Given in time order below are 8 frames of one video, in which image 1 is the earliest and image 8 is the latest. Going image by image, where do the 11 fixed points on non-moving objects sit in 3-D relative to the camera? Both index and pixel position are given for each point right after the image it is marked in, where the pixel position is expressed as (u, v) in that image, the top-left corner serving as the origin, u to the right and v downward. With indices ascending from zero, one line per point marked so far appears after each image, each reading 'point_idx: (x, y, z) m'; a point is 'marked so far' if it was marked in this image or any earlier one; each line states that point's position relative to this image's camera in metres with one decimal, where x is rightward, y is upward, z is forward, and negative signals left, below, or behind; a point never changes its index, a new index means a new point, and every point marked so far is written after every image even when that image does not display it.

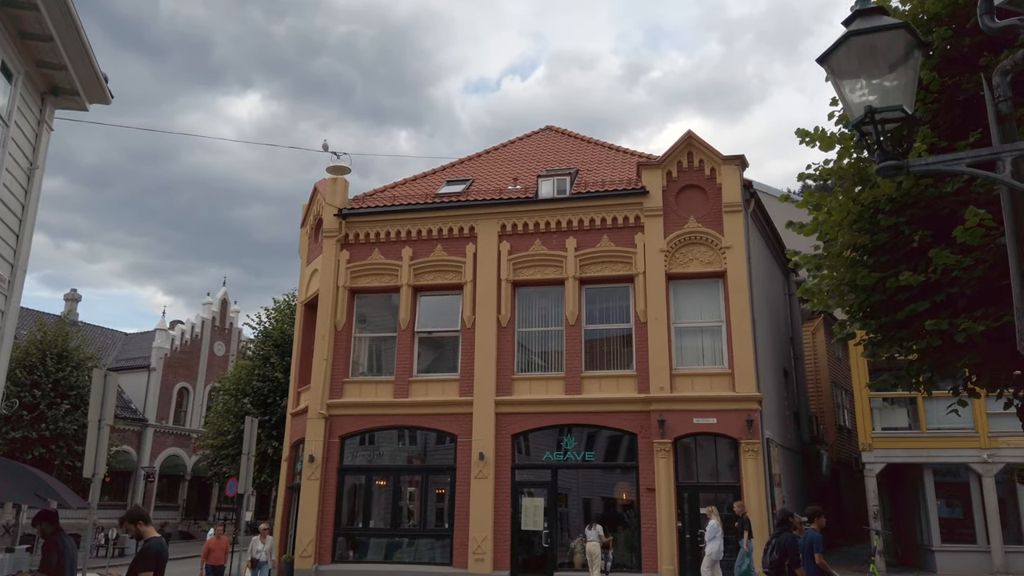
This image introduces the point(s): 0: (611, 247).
0: (+2.2, +0.9, +17.9) m
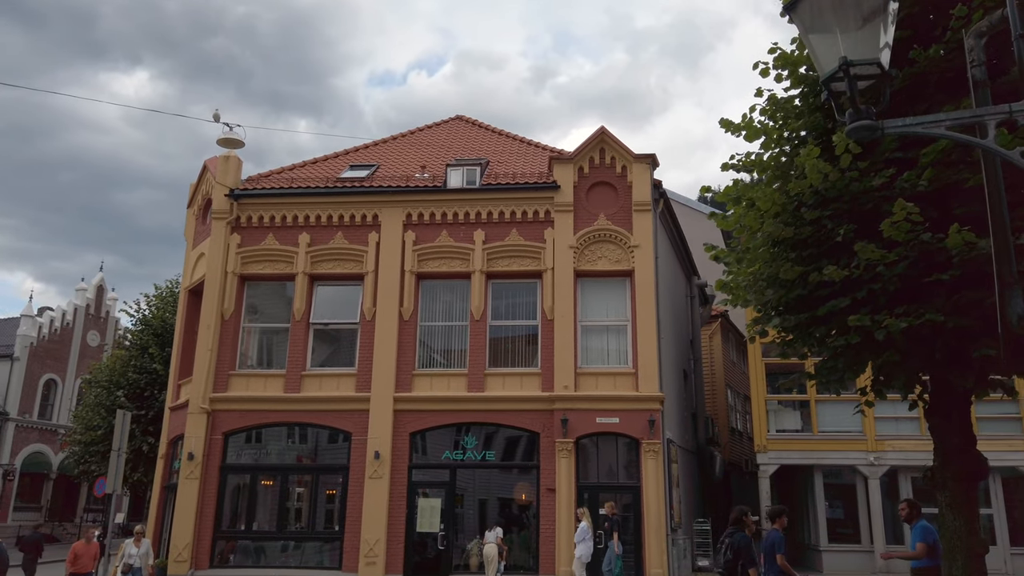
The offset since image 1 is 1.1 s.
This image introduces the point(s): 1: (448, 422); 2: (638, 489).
0: (+0.1, +1.0, +17.4) m
1: (-1.4, -2.9, +16.7) m
2: (+2.5, -4.0, +15.8) m
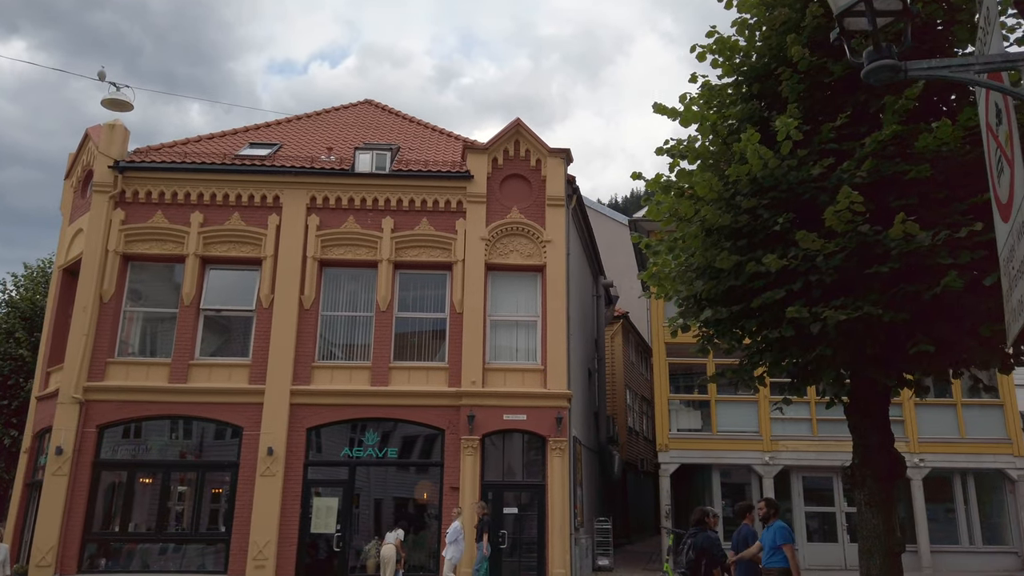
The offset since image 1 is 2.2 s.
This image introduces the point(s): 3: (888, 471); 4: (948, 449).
0: (-1.8, +1.2, +16.8) m
1: (-3.4, -2.6, +15.9) m
2: (+0.6, -3.9, +15.4) m
3: (+3.9, -1.9, +8.3) m
4: (+10.7, -4.0, +19.3) m
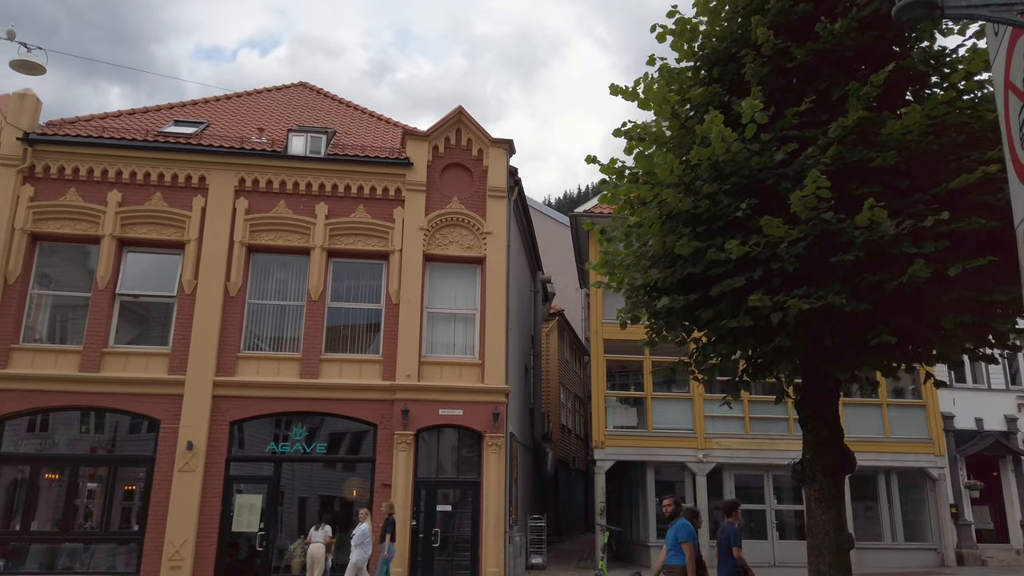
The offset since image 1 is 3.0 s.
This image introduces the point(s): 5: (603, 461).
0: (-3.0, +1.4, +16.1) m
1: (-4.6, -2.4, +15.1) m
2: (-0.7, -3.8, +15.0) m
3: (+3.4, -1.8, +8.1) m
4: (+9.0, -4.0, +19.7) m
5: (+2.1, -4.1, +18.6) m
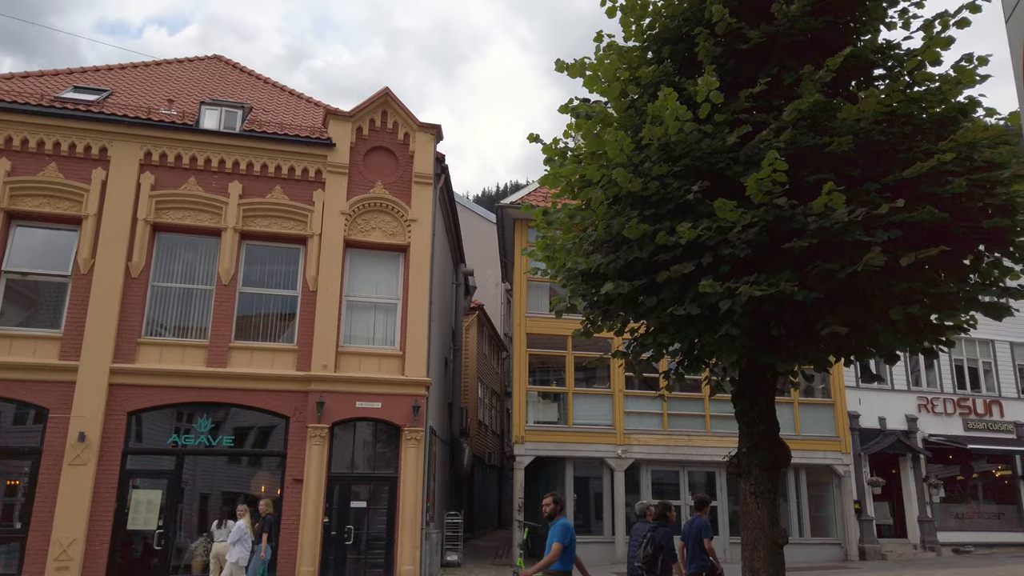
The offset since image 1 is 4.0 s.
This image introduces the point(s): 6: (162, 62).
0: (-4.4, +1.7, +15.3) m
1: (-6.0, -2.0, +14.0) m
2: (-2.1, -3.5, +14.4) m
3: (+2.7, -1.8, +8.0) m
4: (+7.0, -4.0, +20.2) m
5: (+0.2, -3.9, +18.3) m
6: (-8.3, +5.4, +18.7) m
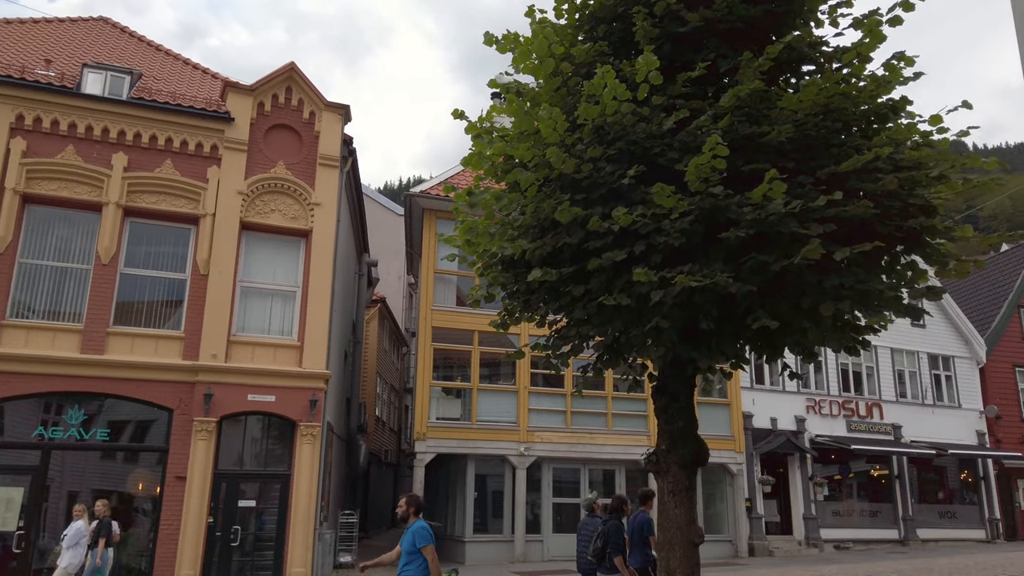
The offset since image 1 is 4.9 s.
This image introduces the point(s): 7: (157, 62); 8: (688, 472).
0: (-6.0, +2.1, +14.1) m
1: (-7.6, -1.6, +12.7) m
2: (-3.8, -3.3, +13.6) m
3: (+1.8, -1.7, +7.9) m
4: (+4.4, -4.0, +20.5) m
5: (-2.0, -3.7, +17.7) m
6: (-10.2, +5.9, +17.0) m
7: (-7.7, +4.9, +17.1) m
8: (+1.7, -1.8, +7.8) m
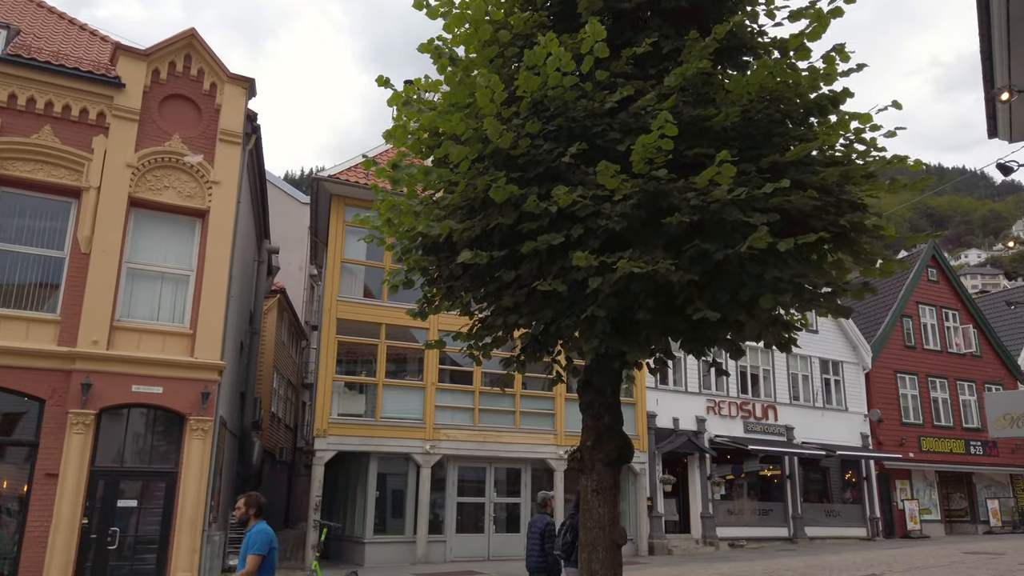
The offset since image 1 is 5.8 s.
0: (-7.4, +2.4, +12.8) m
1: (-8.9, -1.2, +11.2) m
2: (-5.3, -3.0, +12.5) m
3: (+1.0, -1.6, +7.6) m
4: (+2.0, -4.0, +20.4) m
5: (-4.0, -3.5, +16.9) m
6: (-11.8, +6.4, +15.2) m
7: (-9.3, +5.4, +15.6) m
8: (+1.0, -1.7, +7.5) m
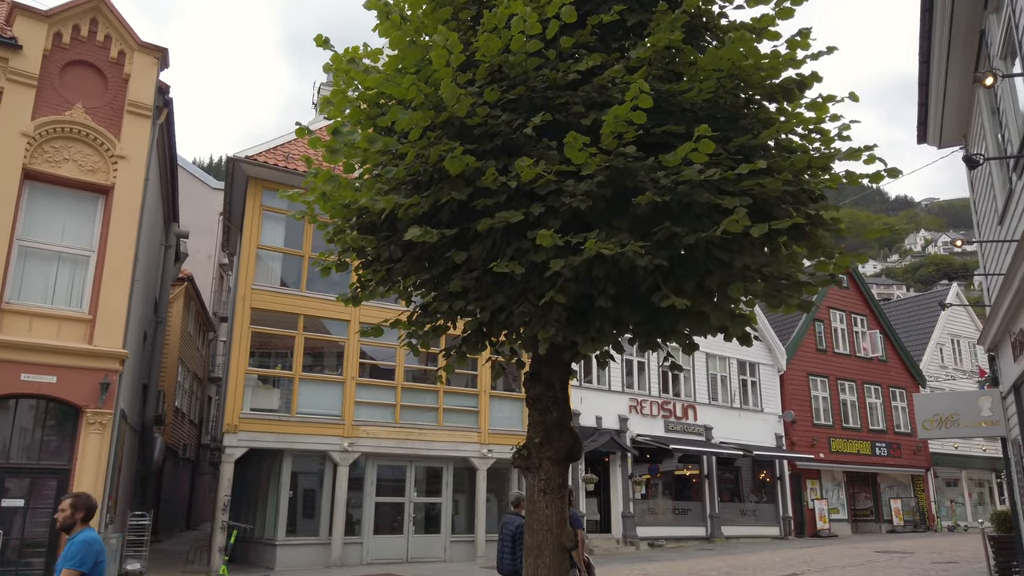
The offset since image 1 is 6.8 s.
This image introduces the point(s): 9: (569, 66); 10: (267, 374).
0: (-8.3, +2.8, +11.4) m
1: (-9.7, -0.8, +9.7) m
2: (-6.4, -2.7, +11.4) m
3: (+0.5, -1.5, +7.1) m
4: (0.0, -3.9, +20.0) m
5: (-5.6, -3.2, +15.8) m
6: (-12.8, +6.8, +13.4) m
7: (-10.4, +5.8, +14.0) m
8: (+0.4, -1.6, +7.1) m
9: (+0.4, +1.7, +5.9) m
10: (-5.1, -1.8, +16.6) m
